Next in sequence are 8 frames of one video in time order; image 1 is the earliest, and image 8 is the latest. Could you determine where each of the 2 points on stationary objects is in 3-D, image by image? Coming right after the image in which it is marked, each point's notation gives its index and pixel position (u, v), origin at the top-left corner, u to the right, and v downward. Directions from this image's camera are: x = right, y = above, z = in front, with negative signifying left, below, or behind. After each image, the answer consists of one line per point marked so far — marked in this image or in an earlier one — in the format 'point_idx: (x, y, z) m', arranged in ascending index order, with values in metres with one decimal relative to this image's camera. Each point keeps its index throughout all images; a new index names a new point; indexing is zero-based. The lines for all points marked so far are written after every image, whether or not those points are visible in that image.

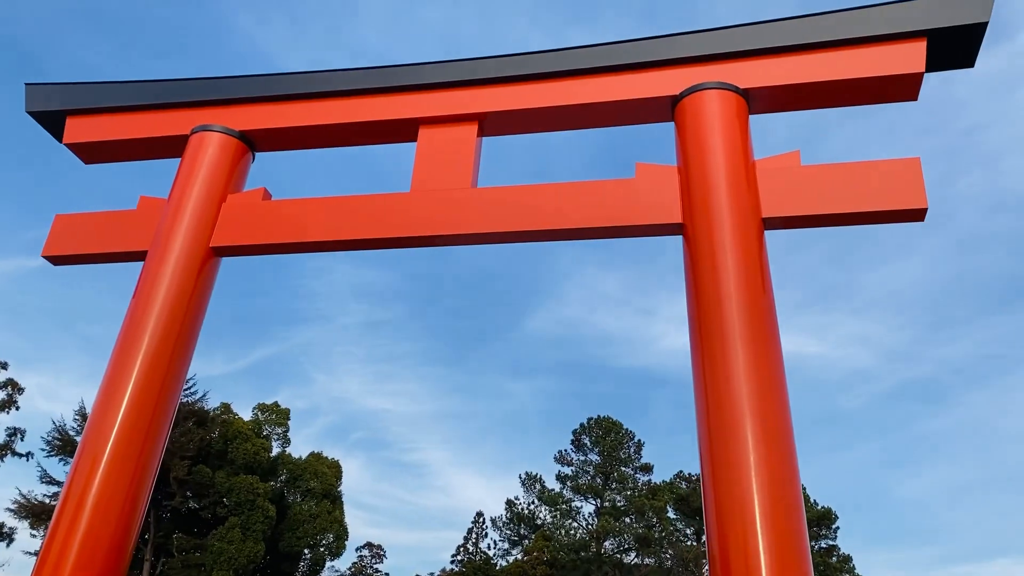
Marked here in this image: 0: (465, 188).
0: (-0.3, +0.7, +5.8) m
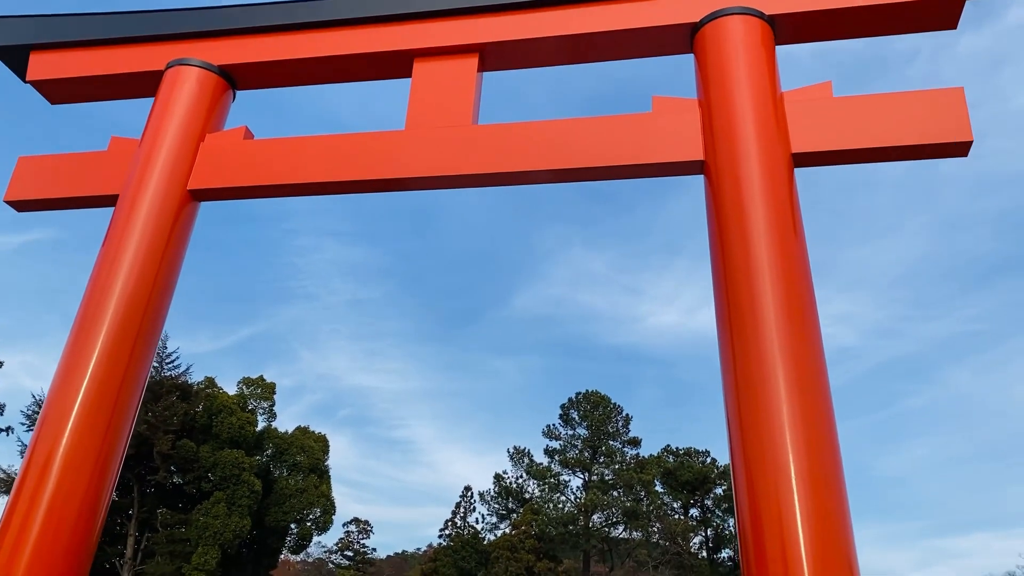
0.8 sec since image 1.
0: (-0.3, +1.0, +5.3) m
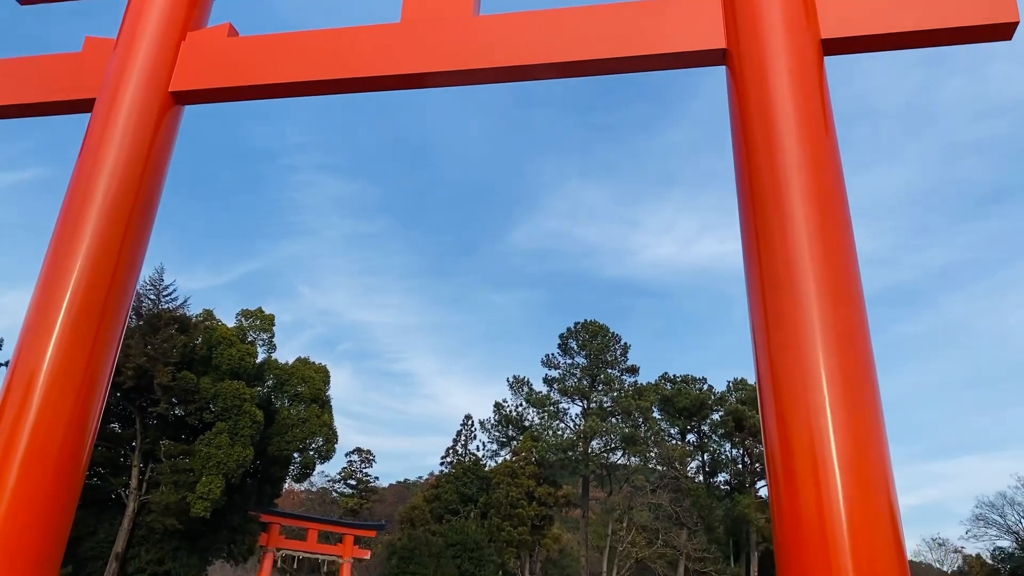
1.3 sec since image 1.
0: (-0.3, +1.5, +4.9) m
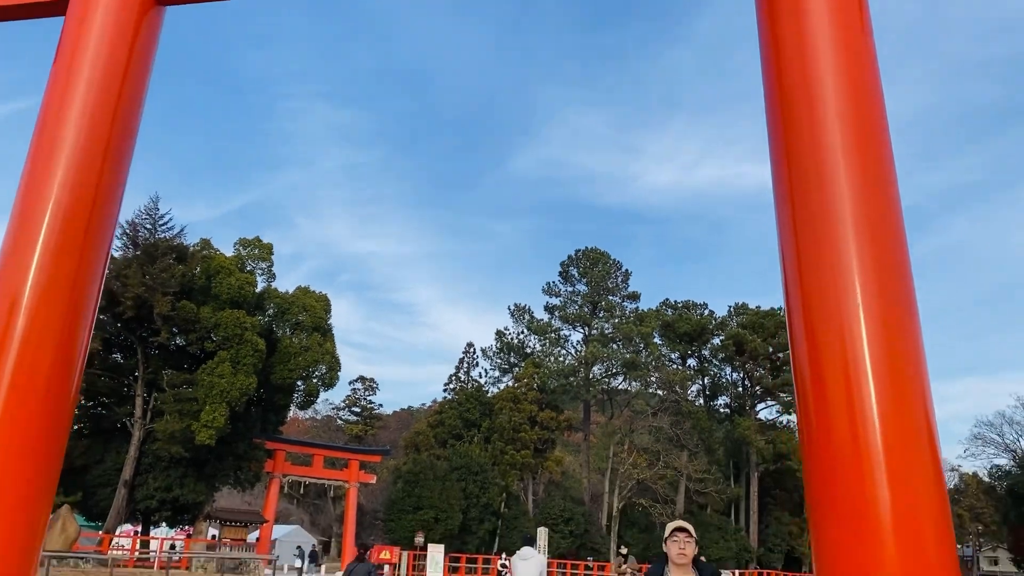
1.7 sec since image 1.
0: (-0.3, +2.0, +4.5) m
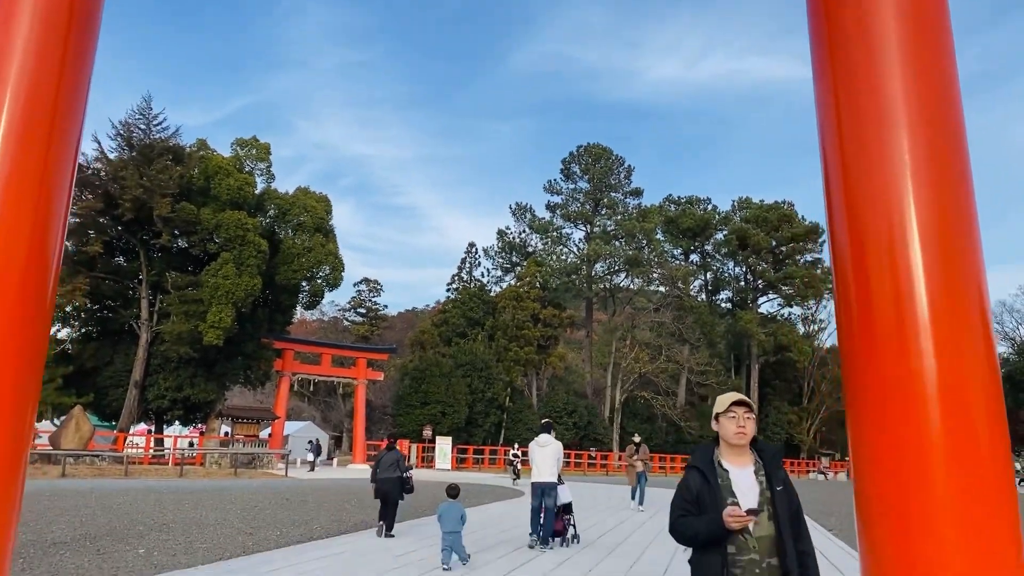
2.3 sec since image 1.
0: (-0.2, +2.6, +4.0) m
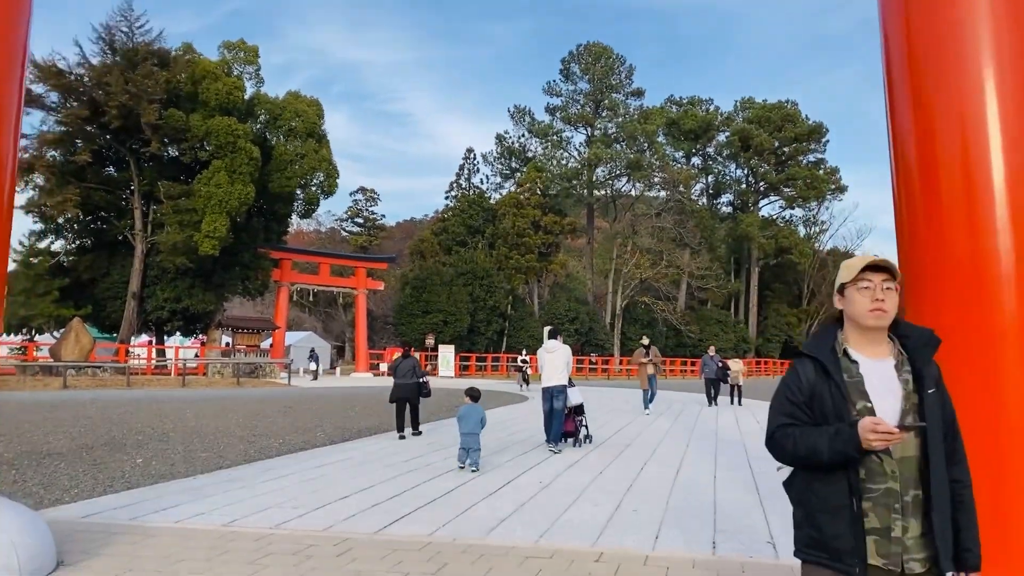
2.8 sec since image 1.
0: (-0.2, +3.1, +3.3) m
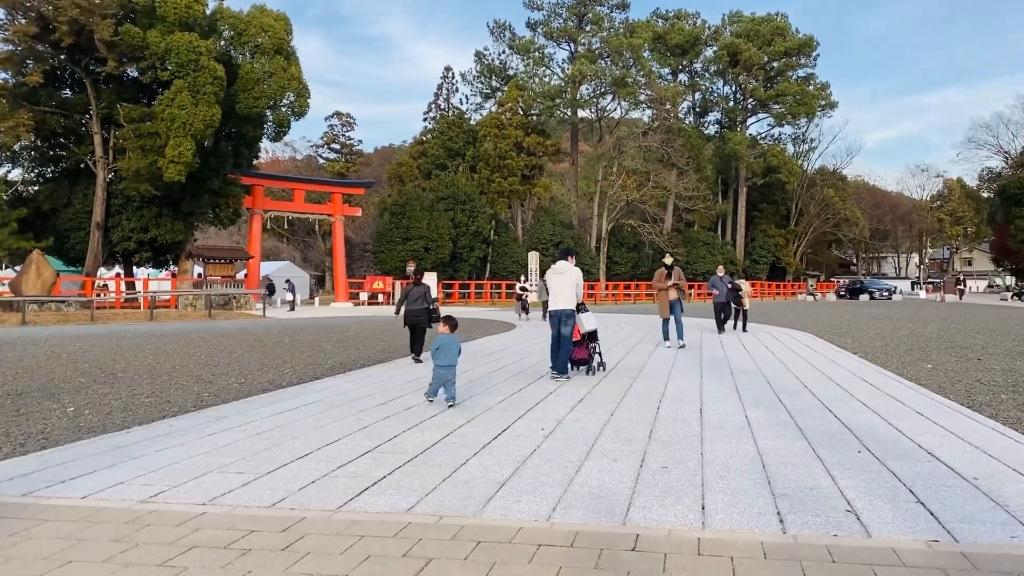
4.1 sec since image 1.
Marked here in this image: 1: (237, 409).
0: (-0.3, +3.4, +1.9) m
1: (-1.9, -0.9, +6.1) m
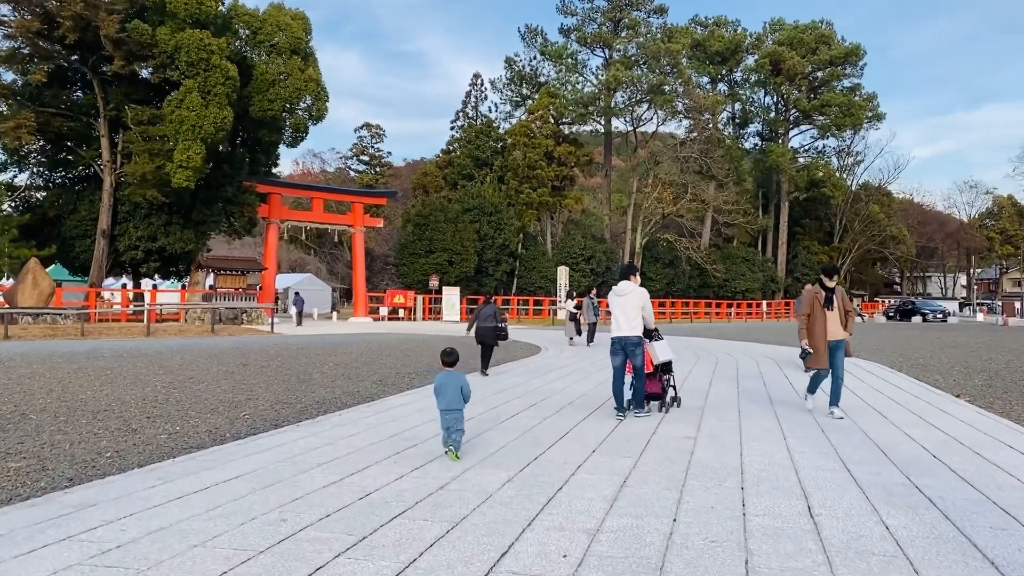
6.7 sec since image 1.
0: (-0.3, +3.3, +0.1) m
1: (-1.9, -1.0, +4.2) m
